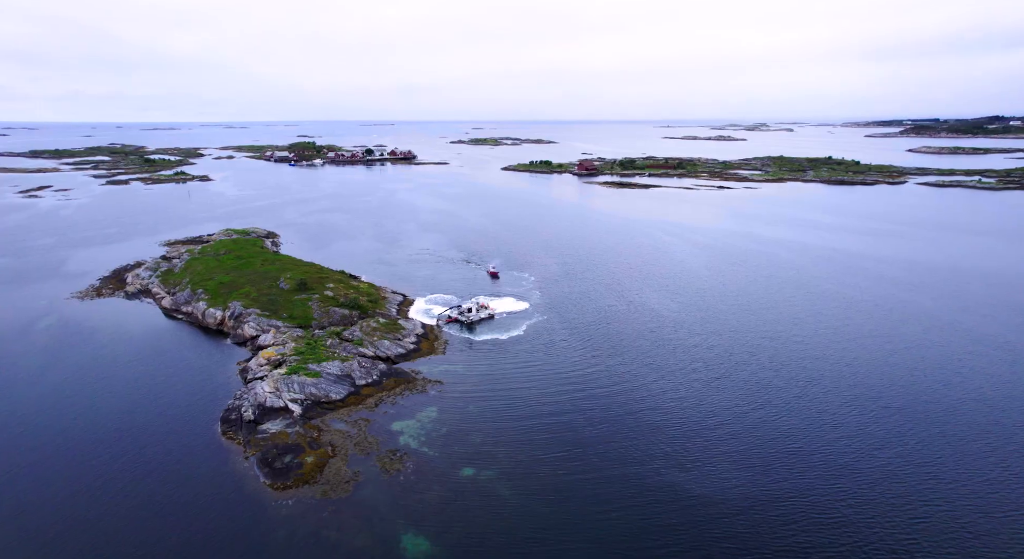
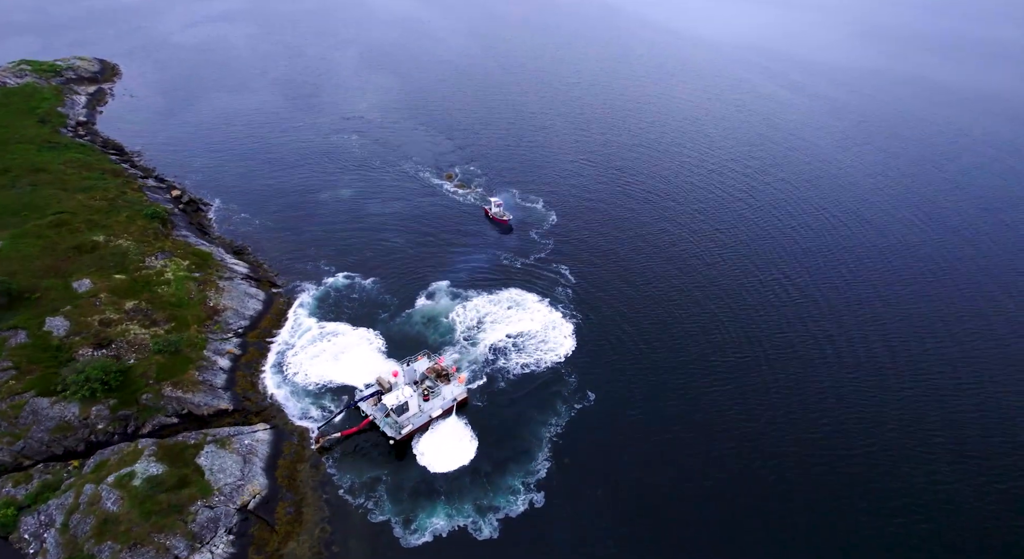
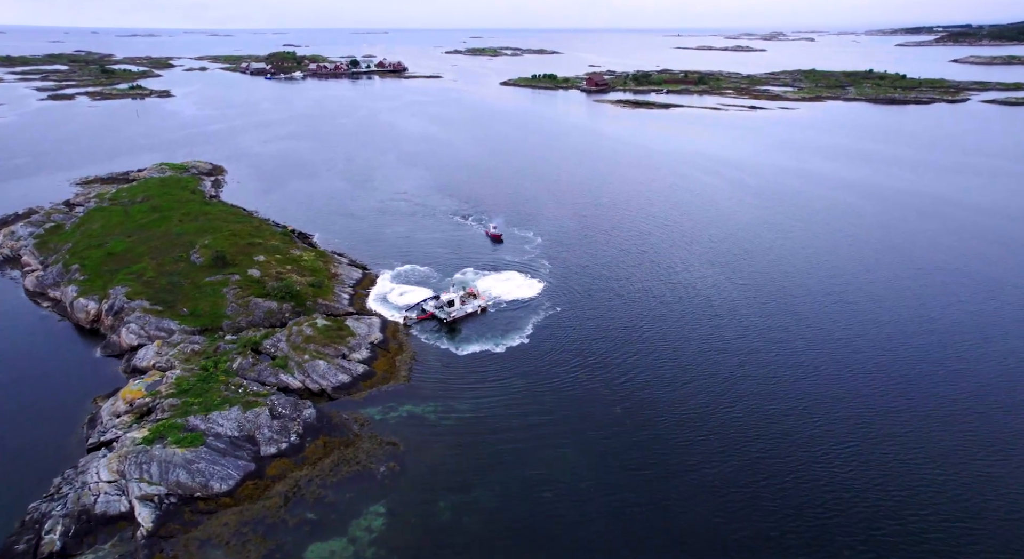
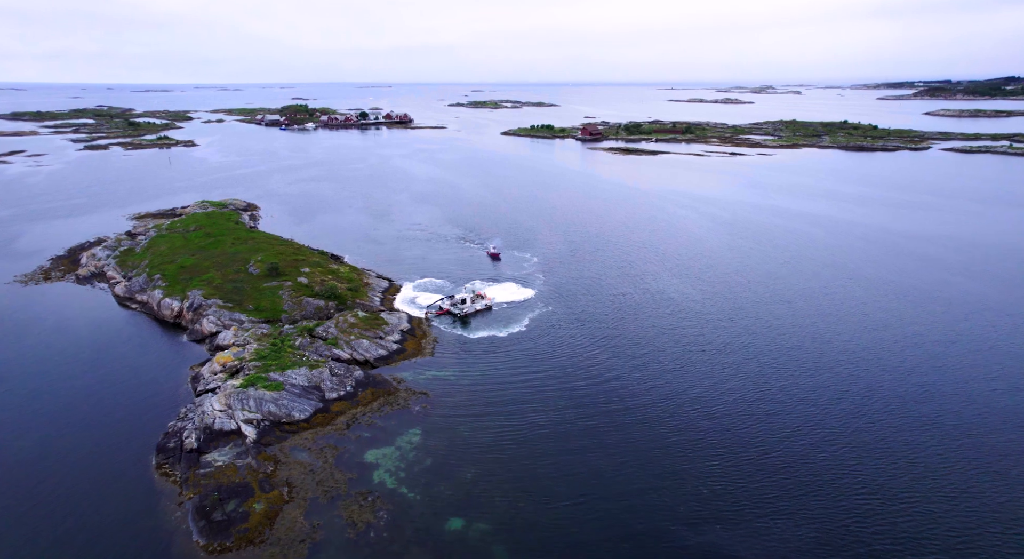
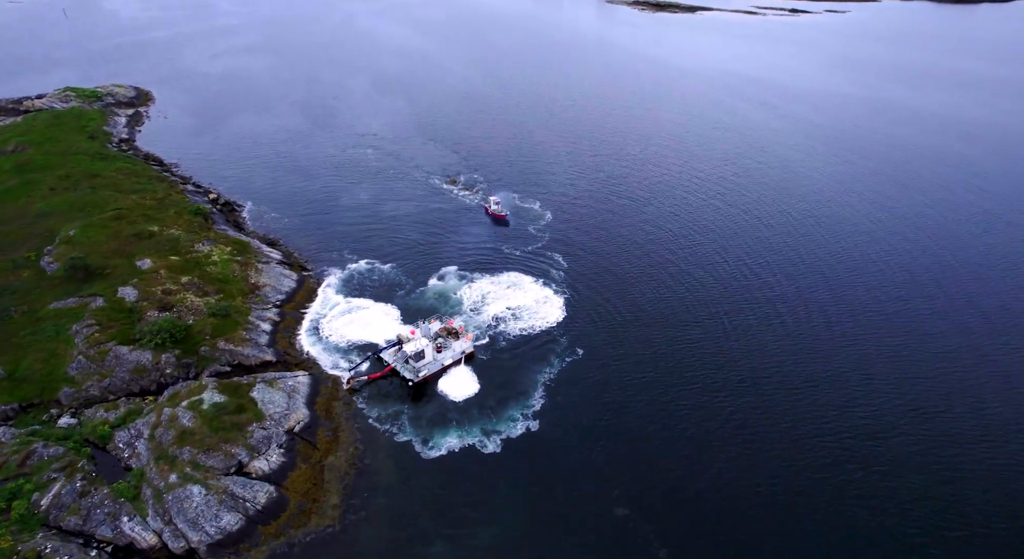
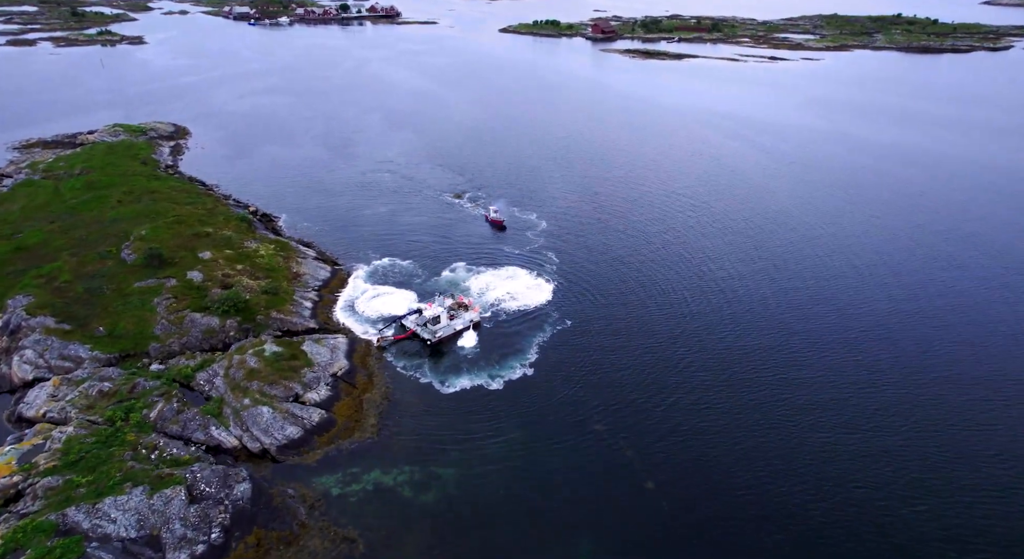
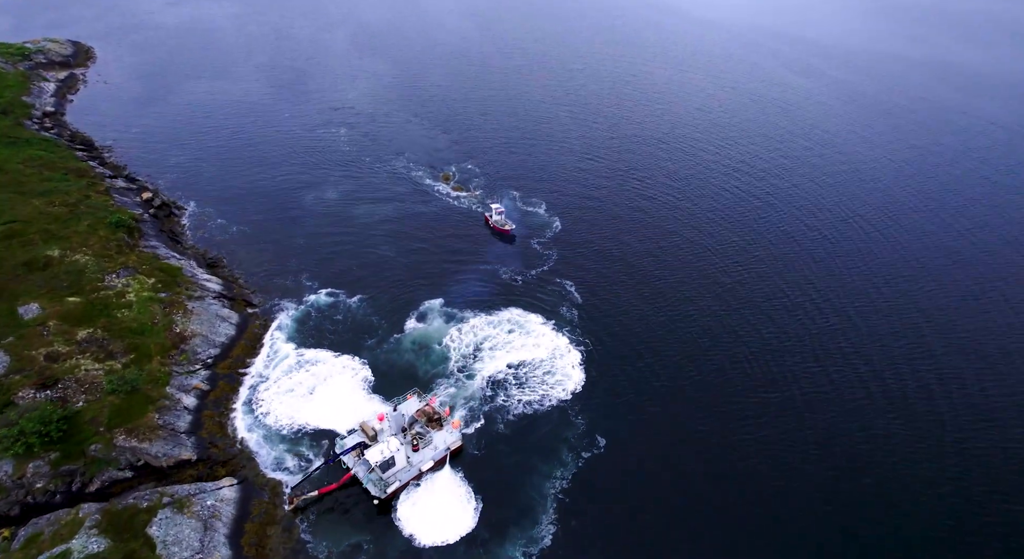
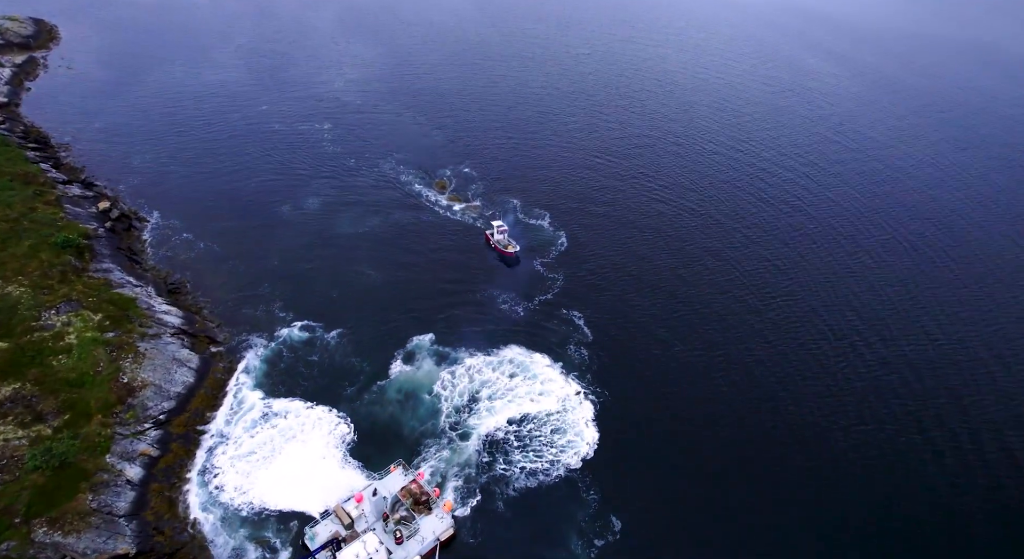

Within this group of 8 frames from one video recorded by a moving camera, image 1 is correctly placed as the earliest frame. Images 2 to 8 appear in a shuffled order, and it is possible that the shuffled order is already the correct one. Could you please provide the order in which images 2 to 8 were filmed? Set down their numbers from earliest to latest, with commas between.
4, 3, 6, 5, 2, 7, 8
